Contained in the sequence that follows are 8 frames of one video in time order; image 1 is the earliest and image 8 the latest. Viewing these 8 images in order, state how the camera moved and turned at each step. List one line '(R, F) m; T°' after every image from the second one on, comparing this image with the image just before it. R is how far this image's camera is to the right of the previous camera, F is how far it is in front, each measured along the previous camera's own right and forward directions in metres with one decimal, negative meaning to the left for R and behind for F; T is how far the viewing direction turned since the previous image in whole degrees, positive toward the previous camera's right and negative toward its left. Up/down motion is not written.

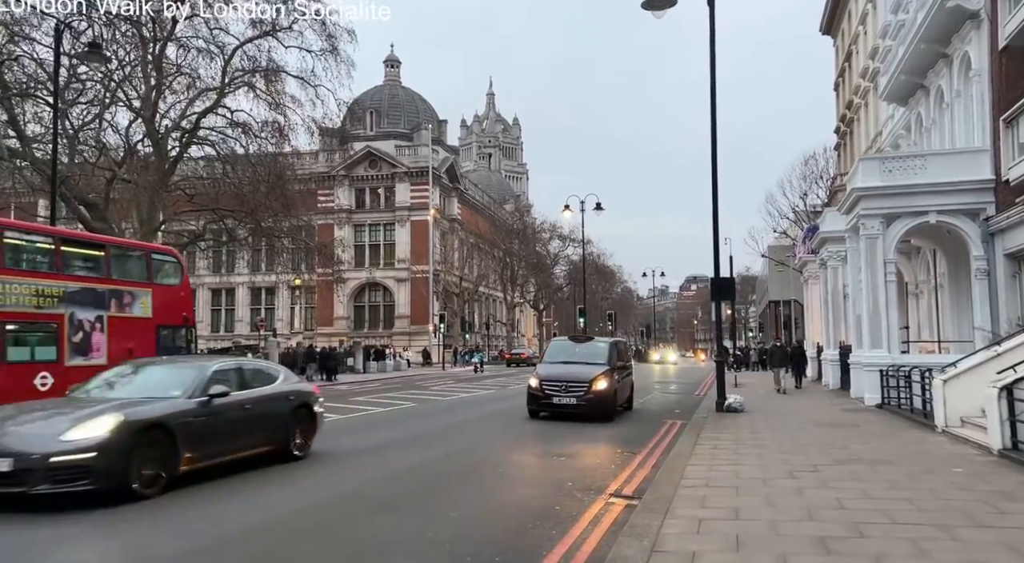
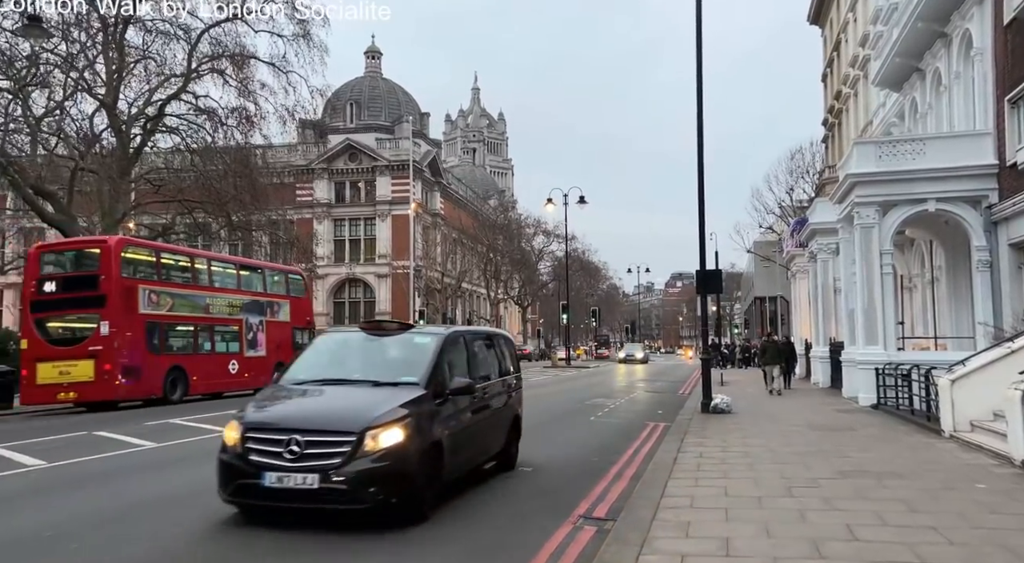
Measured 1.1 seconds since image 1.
(+0.3, +1.3) m; +1°
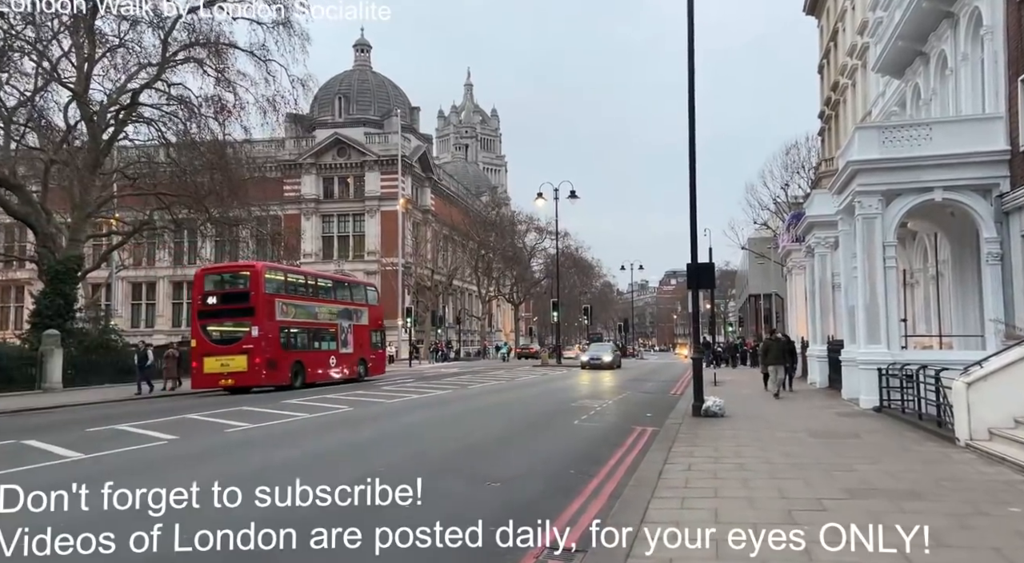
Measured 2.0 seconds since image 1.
(+0.4, +1.2) m; 0°
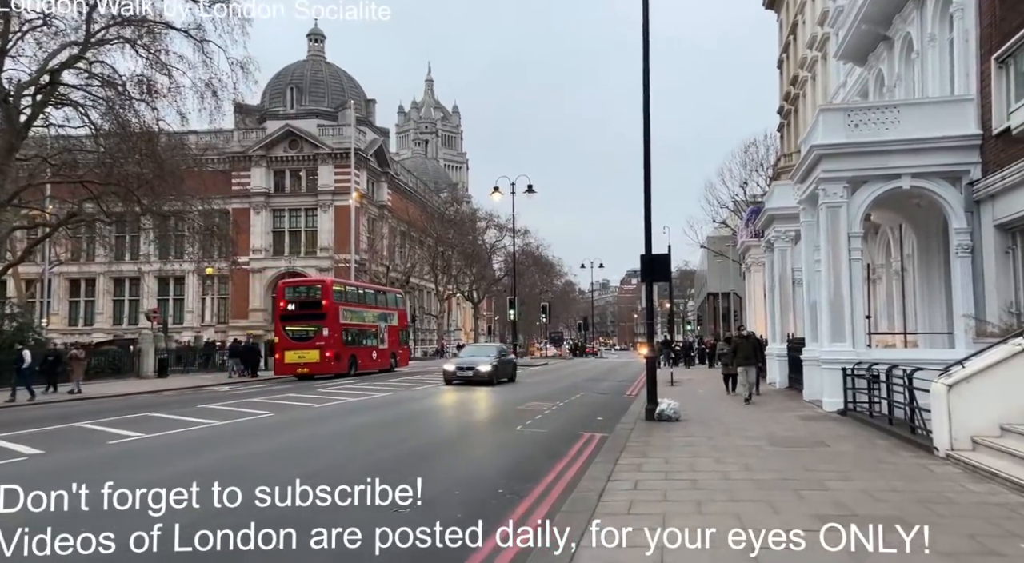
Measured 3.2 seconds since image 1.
(+0.5, +1.4) m; +3°
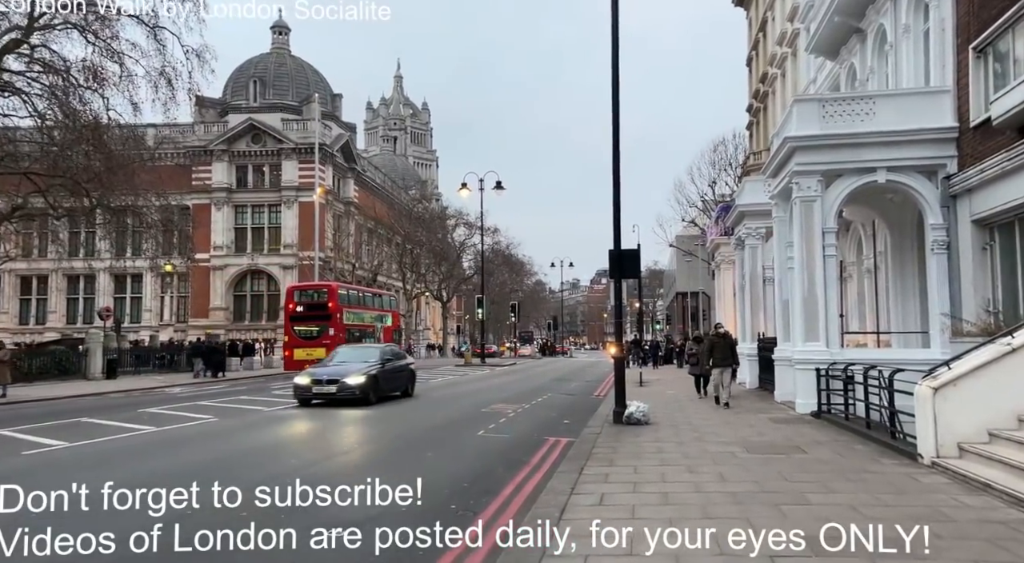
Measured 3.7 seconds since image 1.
(+0.2, +0.8) m; +2°
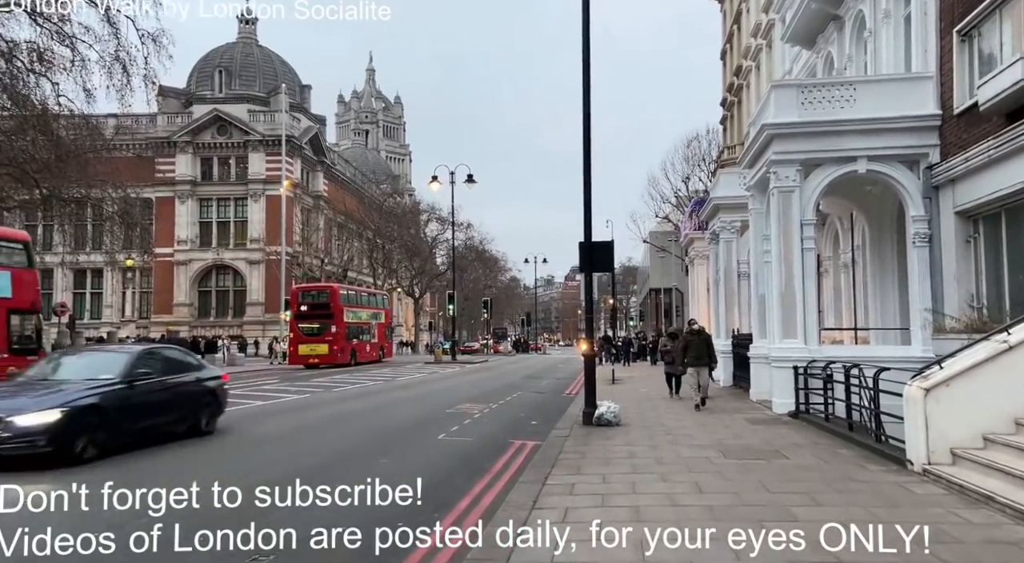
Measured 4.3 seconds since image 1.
(+0.2, +0.8) m; +2°
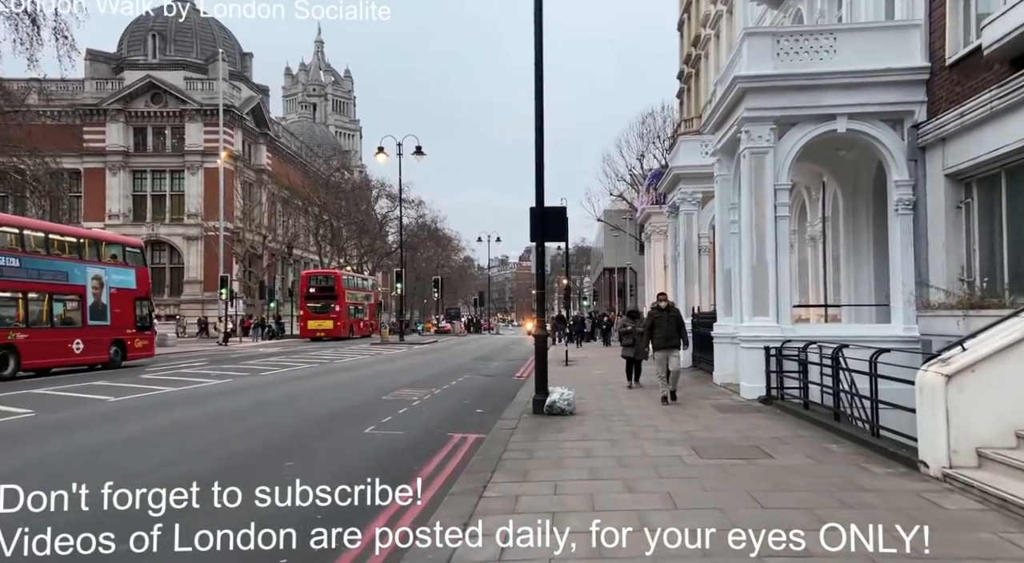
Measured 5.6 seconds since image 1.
(+0.2, +1.7) m; +3°
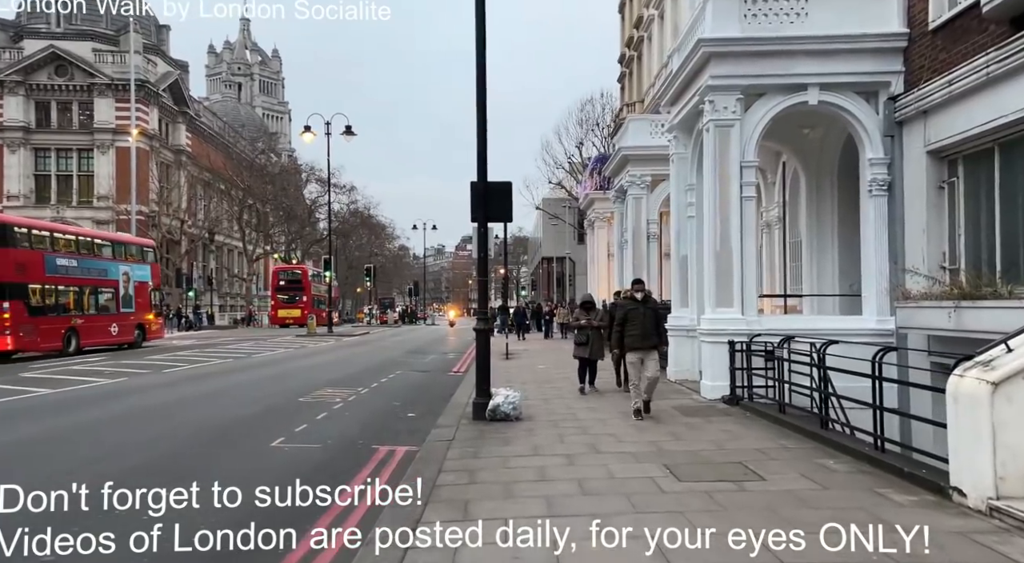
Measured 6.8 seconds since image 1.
(0.0, +1.6) m; +5°
